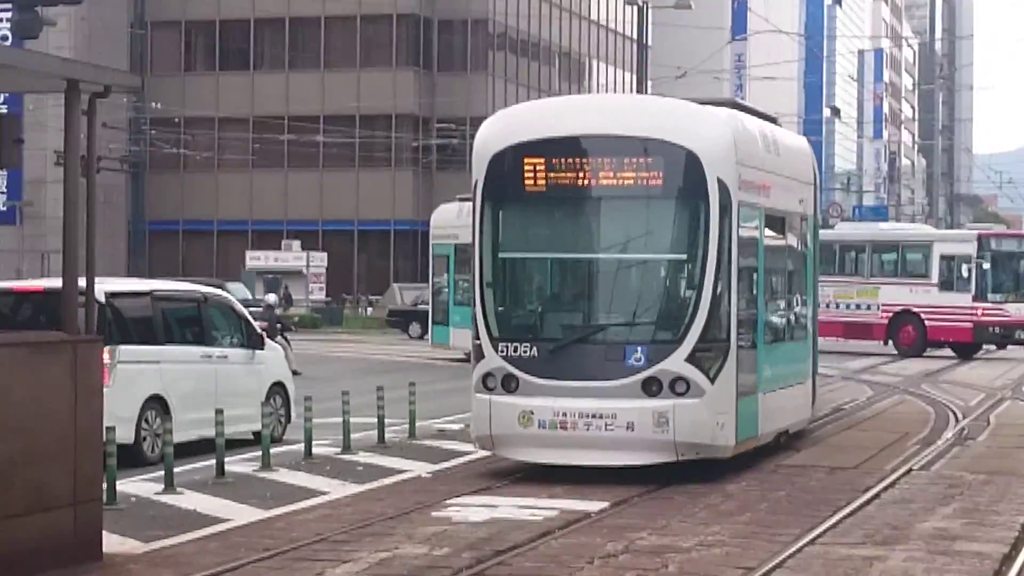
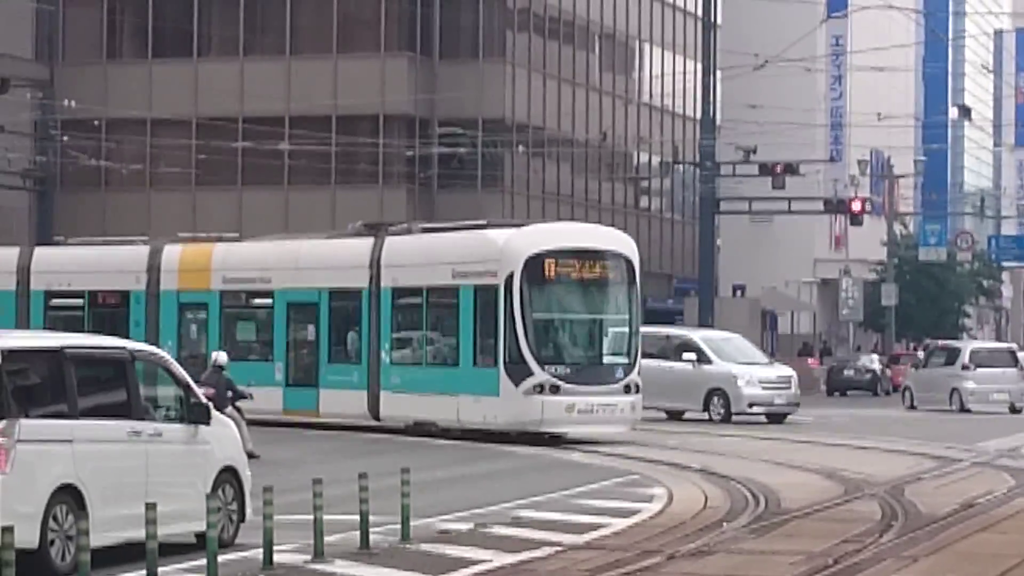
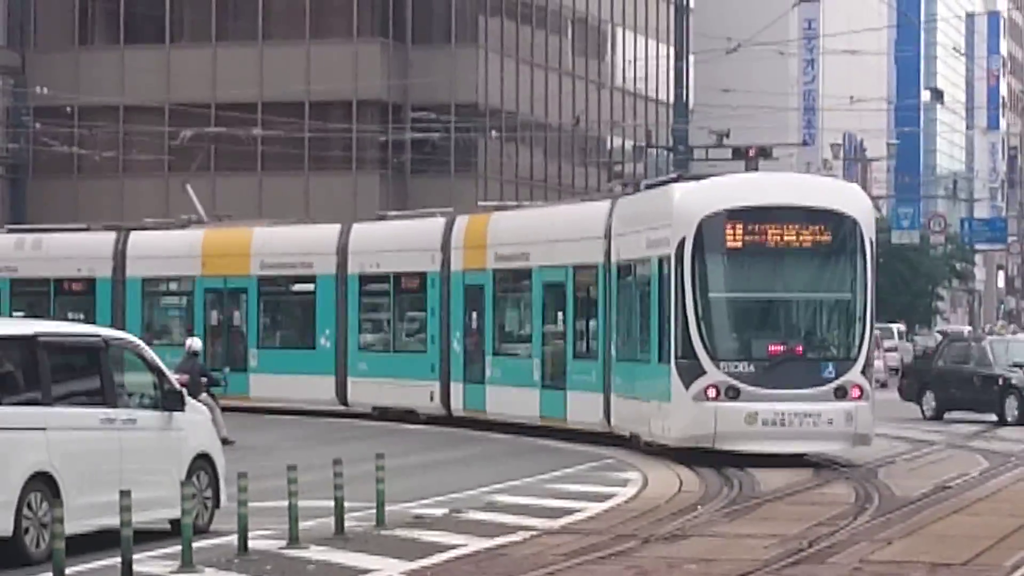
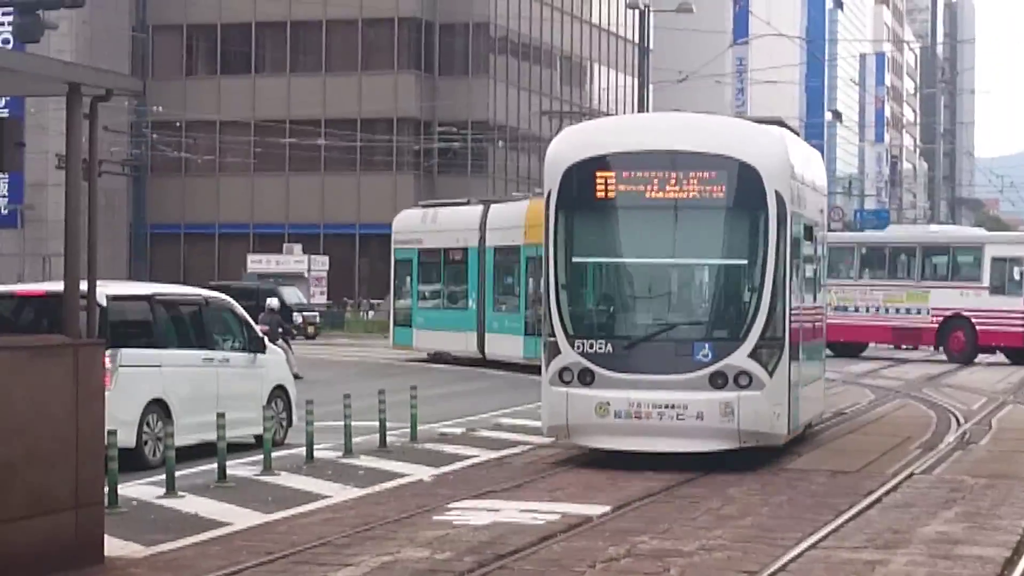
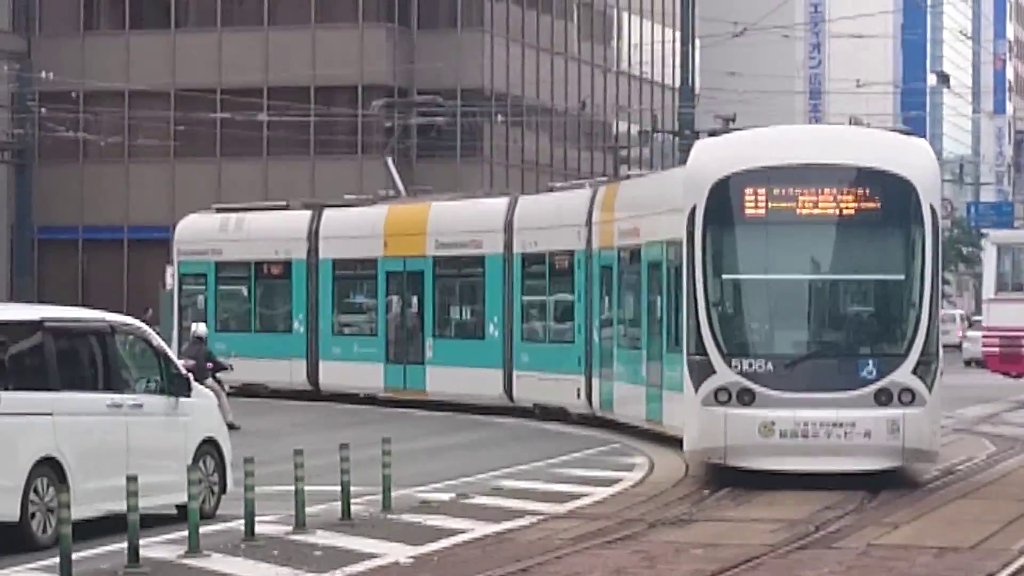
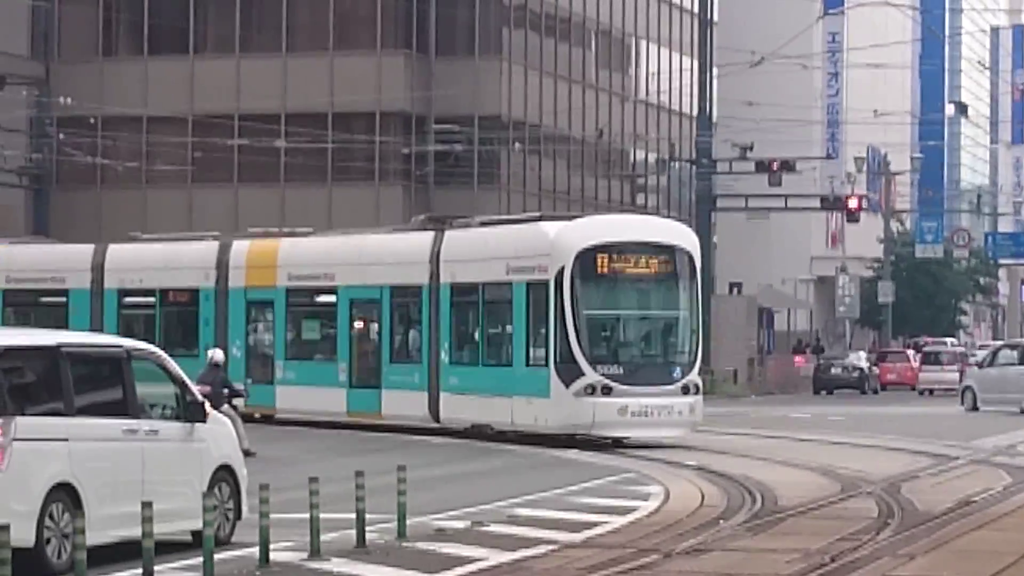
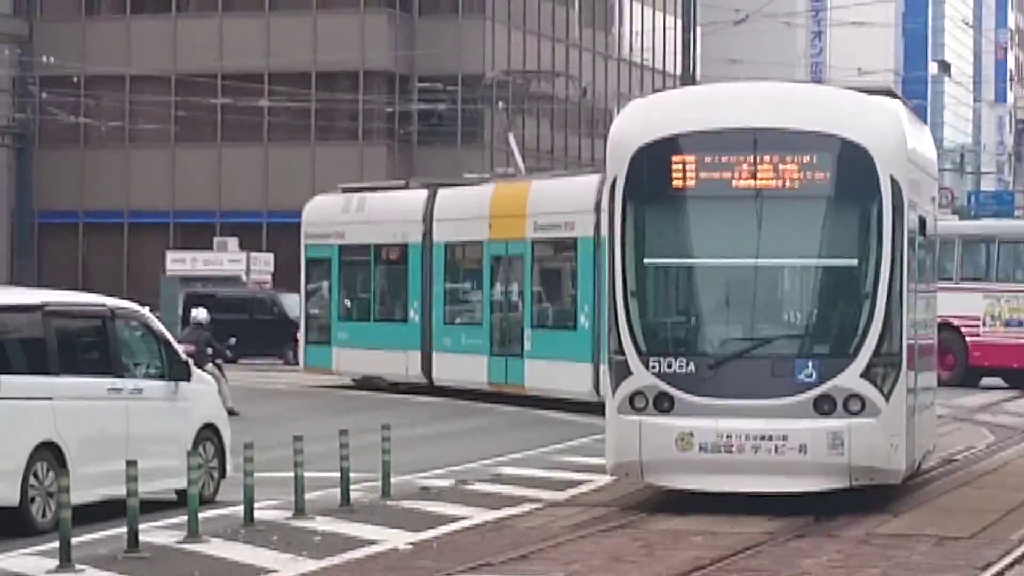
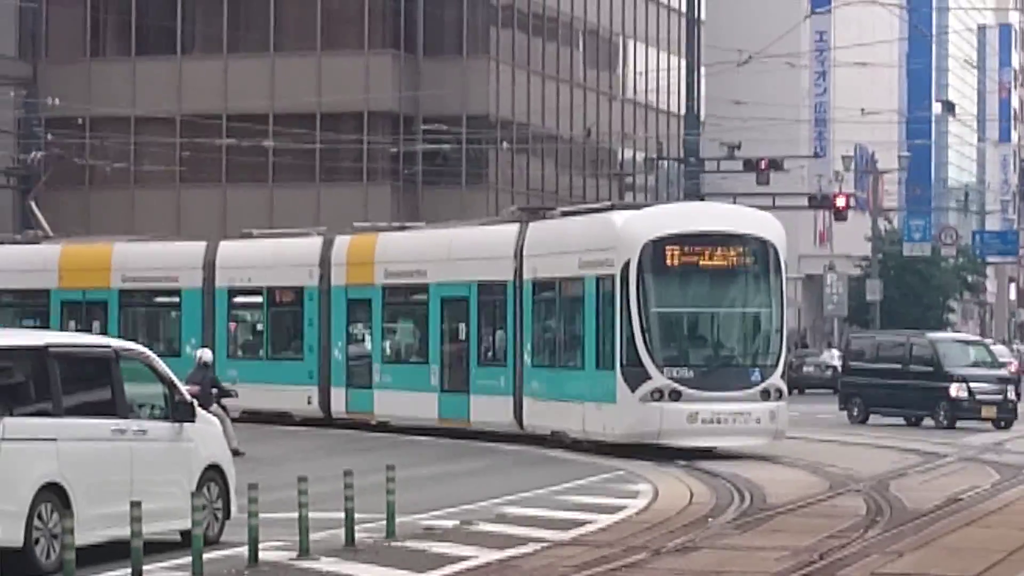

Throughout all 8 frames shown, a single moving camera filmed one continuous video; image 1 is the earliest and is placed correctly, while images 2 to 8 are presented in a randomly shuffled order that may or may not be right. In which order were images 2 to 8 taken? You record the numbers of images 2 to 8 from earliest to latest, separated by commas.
4, 7, 5, 3, 8, 6, 2
